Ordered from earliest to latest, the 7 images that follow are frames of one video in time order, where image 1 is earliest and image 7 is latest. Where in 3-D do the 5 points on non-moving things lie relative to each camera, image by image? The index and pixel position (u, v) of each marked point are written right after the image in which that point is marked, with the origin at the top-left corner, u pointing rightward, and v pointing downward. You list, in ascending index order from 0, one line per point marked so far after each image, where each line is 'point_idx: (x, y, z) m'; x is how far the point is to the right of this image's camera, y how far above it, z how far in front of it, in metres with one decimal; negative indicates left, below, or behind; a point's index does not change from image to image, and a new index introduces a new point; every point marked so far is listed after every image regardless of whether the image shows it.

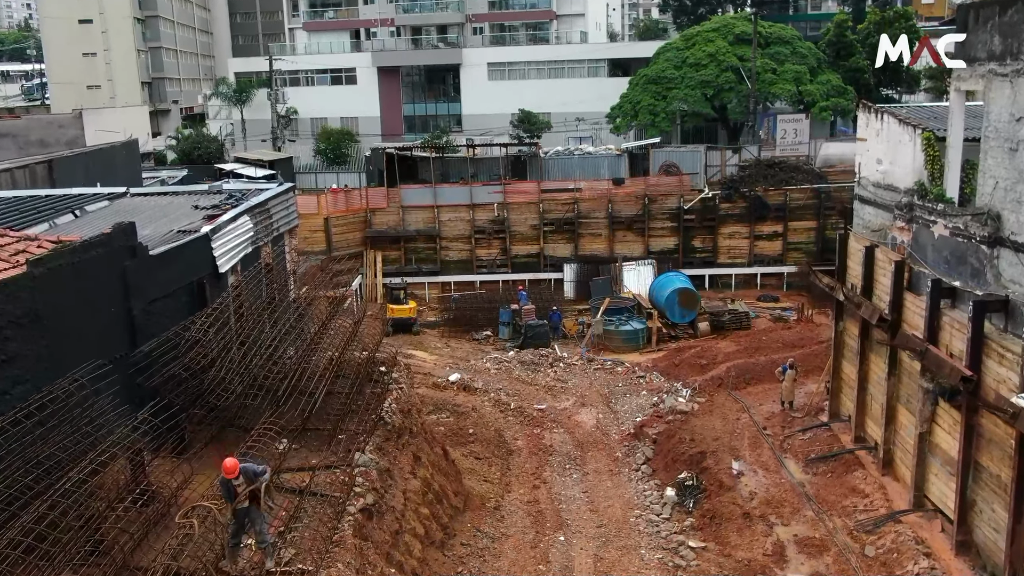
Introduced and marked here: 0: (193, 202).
0: (-4.4, +1.2, +13.0) m
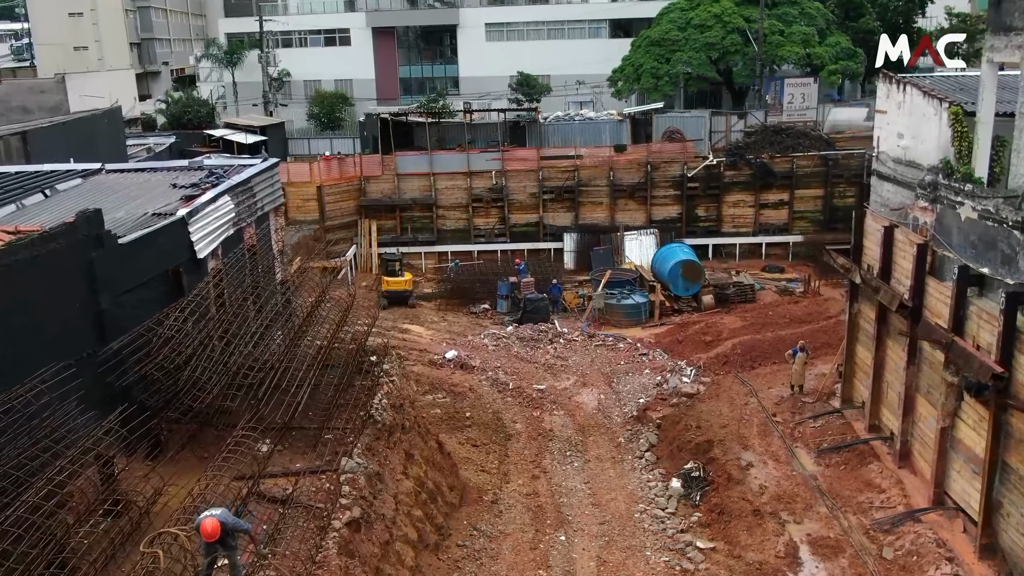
0: (-4.5, +1.4, +12.3) m
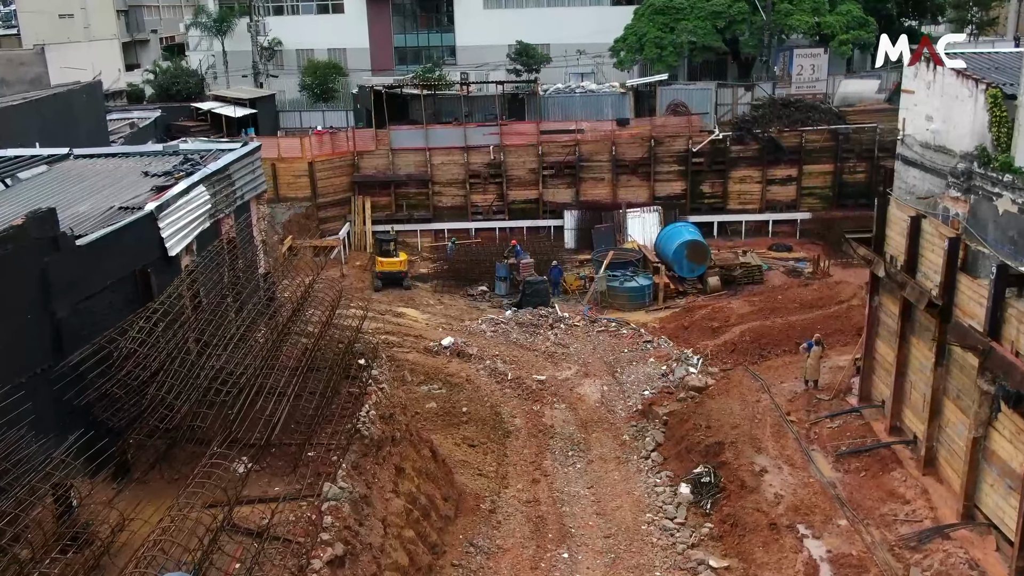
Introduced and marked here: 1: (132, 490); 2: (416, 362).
0: (-4.5, +1.5, +11.4) m
1: (-3.3, -1.7, +8.1) m
2: (-1.8, -1.4, +17.7) m
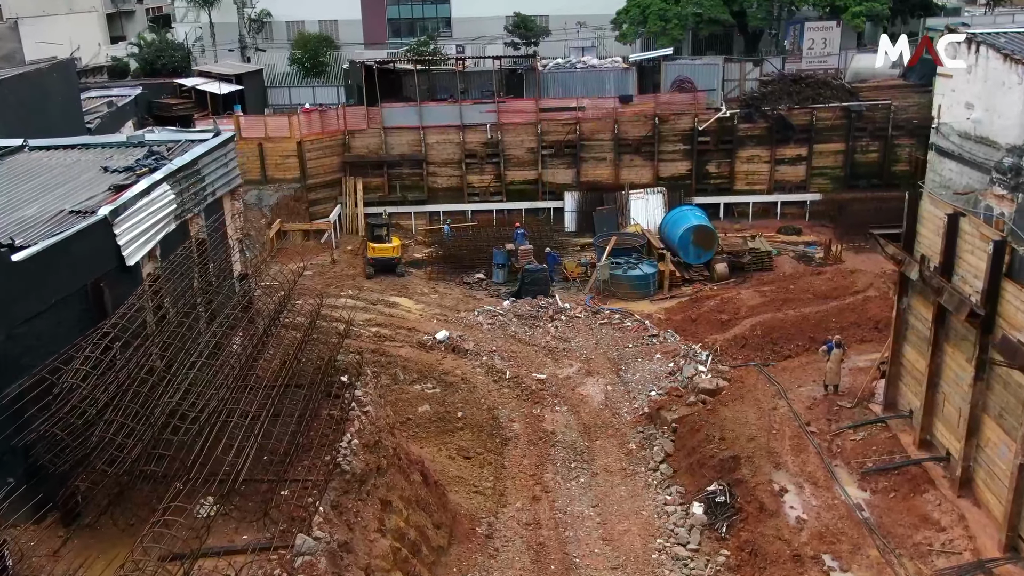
0: (-4.5, +1.4, +10.3) m
1: (-3.3, -1.9, +7.2) m
2: (-1.8, -1.3, +16.7) m
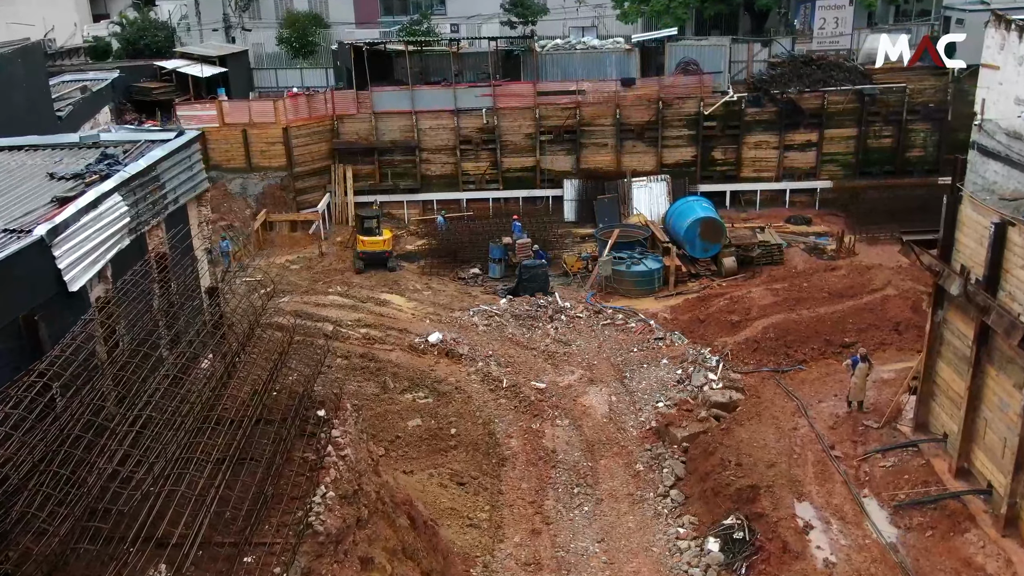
0: (-4.5, +1.2, +9.2) m
1: (-3.3, -2.2, +6.1) m
2: (-1.8, -1.3, +15.7) m
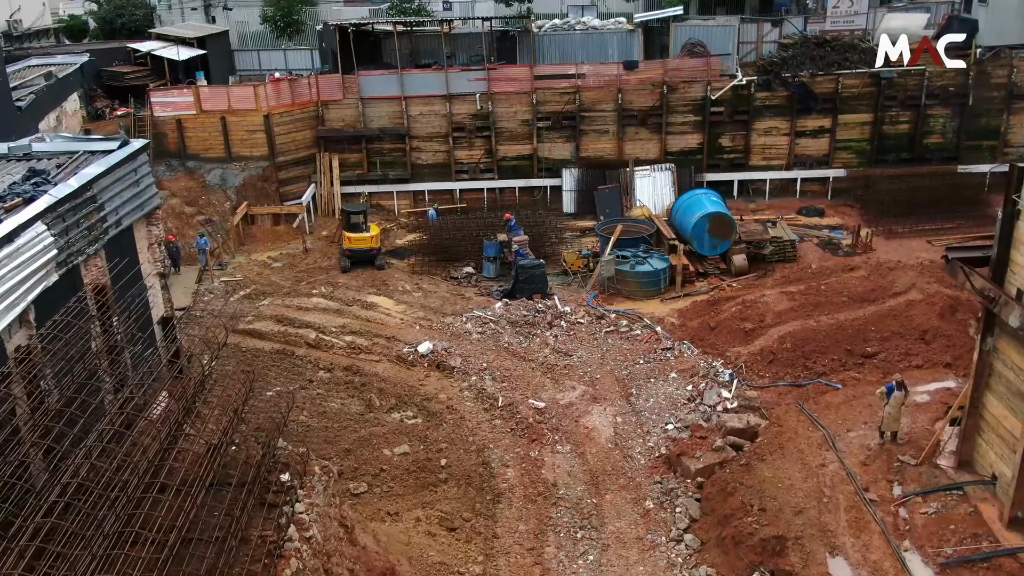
0: (-4.6, +0.9, +7.9) m
1: (-3.3, -2.6, +5.0) m
2: (-1.9, -1.4, +14.5) m
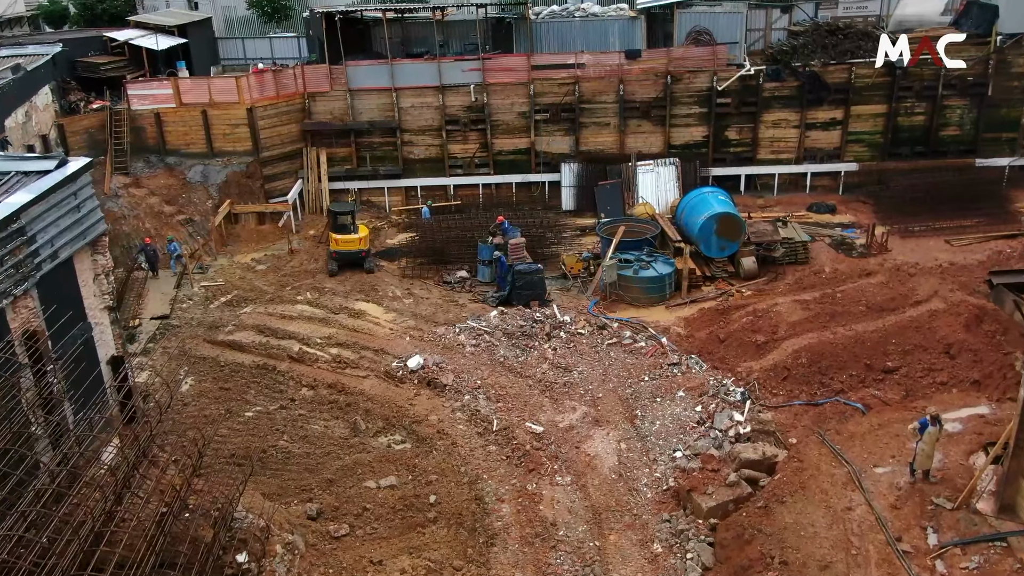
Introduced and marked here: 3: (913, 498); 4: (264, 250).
0: (-4.6, +0.6, +6.9) m
1: (-3.4, -3.0, +4.0) m
2: (-2.0, -1.6, +13.5) m
3: (+4.1, -2.2, +9.6) m
4: (-5.2, +0.8, +19.7) m
